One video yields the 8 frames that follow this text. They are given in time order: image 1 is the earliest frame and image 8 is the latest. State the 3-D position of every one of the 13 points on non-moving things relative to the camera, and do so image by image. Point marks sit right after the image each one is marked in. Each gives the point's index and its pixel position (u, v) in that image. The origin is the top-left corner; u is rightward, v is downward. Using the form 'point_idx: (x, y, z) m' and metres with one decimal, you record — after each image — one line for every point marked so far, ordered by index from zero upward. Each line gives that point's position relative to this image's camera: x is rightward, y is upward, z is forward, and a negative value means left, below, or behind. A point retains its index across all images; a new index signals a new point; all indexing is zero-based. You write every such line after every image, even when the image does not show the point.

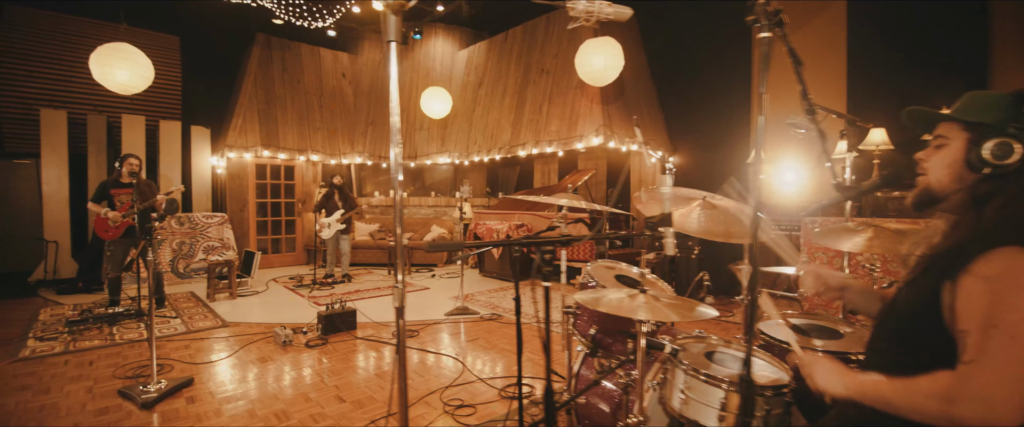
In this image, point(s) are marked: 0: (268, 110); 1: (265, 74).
0: (-4.5, +1.9, +8.1) m
1: (-4.6, +2.5, +8.2) m
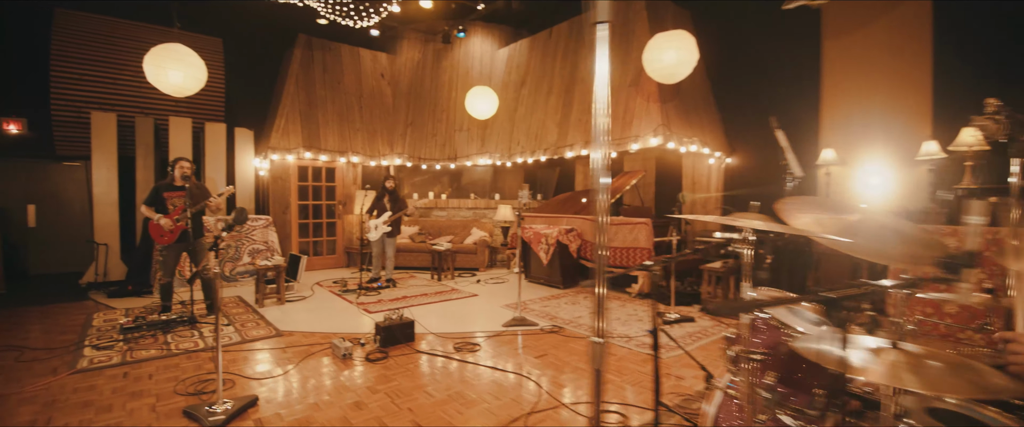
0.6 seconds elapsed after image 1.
0: (-3.7, +1.8, +8.0) m
1: (-3.8, +2.5, +8.1) m
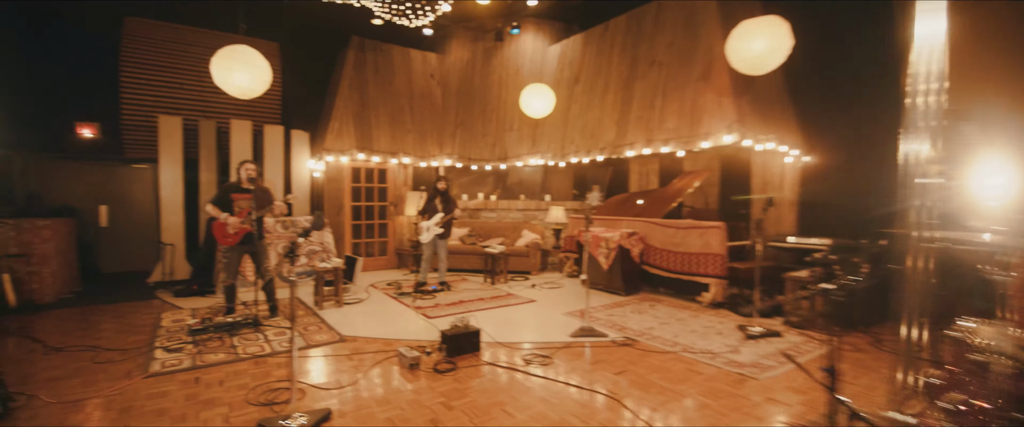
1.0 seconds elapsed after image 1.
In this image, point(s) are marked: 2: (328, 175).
0: (-2.7, +1.8, +8.0) m
1: (-2.8, +2.5, +8.1) m
2: (-3.2, +0.7, +7.7) m
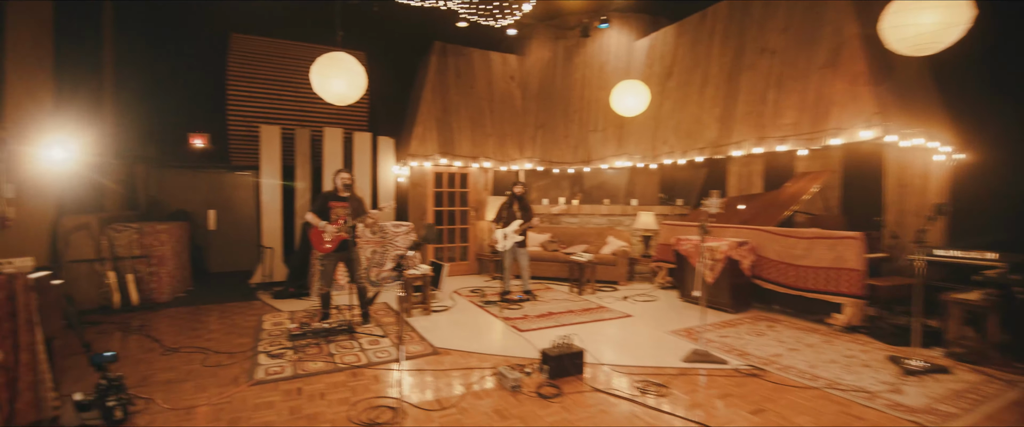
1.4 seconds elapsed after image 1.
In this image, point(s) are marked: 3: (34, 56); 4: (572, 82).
0: (-1.2, +1.7, +7.9) m
1: (-1.3, +2.4, +8.0) m
2: (-1.8, +0.6, +7.7) m
3: (-5.2, +1.7, +4.8) m
4: (+1.1, +2.5, +8.4) m
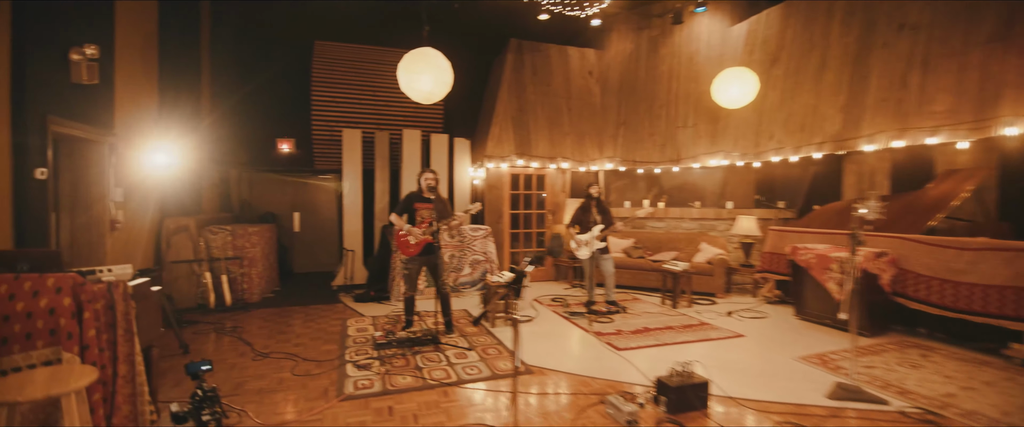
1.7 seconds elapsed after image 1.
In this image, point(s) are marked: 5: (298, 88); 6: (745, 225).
0: (+0.2, +1.7, +7.6) m
1: (+0.1, +2.3, +7.7) m
2: (-0.4, +0.5, +7.5) m
3: (-4.2, +1.7, +5.0) m
4: (+2.5, +2.4, +7.7) m
5: (-3.6, +2.1, +7.5) m
6: (+3.5, -0.2, +6.6) m
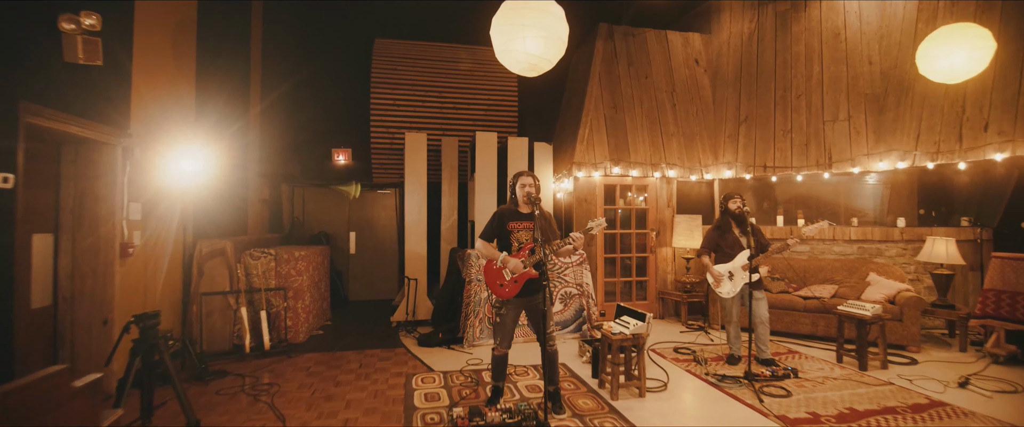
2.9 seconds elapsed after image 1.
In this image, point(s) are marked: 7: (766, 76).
0: (+1.5, +1.4, +6.2) m
1: (+1.4, +2.0, +6.3) m
2: (+0.9, +0.3, +6.1) m
3: (-3.2, +1.5, +4.1) m
4: (+3.8, +2.2, +6.1) m
5: (-2.3, +1.8, +6.6) m
6: (+4.7, -0.4, +4.8) m
7: (+3.6, +2.0, +6.3) m
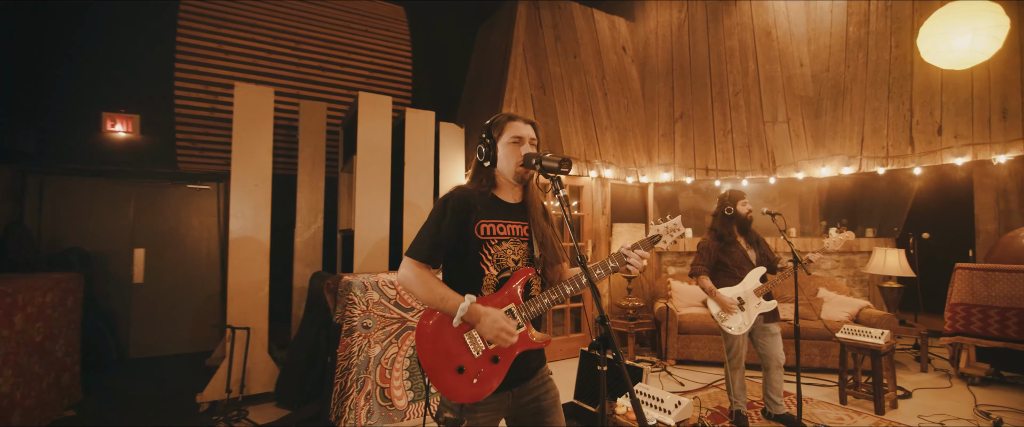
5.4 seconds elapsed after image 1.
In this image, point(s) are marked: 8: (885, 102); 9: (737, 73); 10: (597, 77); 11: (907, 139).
0: (+0.3, +1.3, +4.9) m
1: (+0.3, +1.9, +5.0) m
2: (-0.2, +0.2, +4.6) m
3: (-3.4, +1.5, +1.5) m
4: (+2.6, +2.0, +5.5) m
5: (-3.4, +1.8, +4.1) m
6: (+3.8, -0.5, +4.5) m
7: (+2.4, +1.8, +5.6) m
8: (+3.9, +1.2, +4.7) m
9: (+2.8, +1.7, +5.4) m
10: (+1.0, +1.7, +5.5) m
11: (+4.0, +0.8, +4.6) m
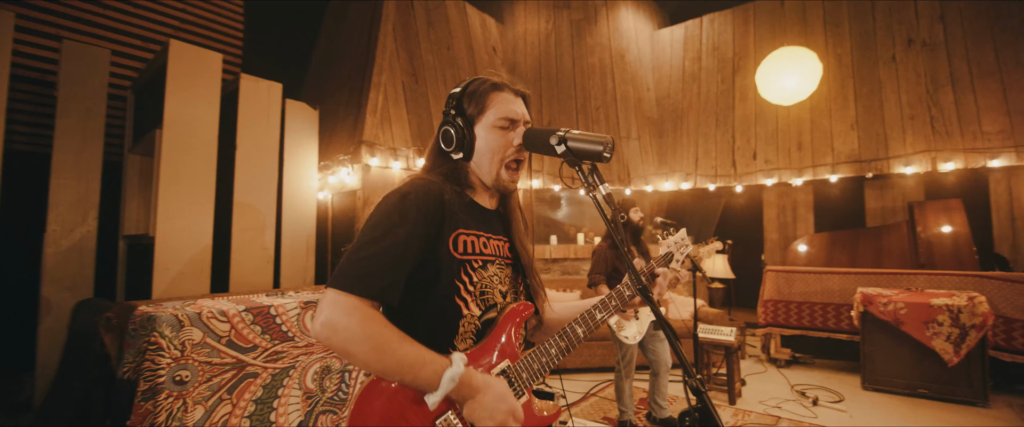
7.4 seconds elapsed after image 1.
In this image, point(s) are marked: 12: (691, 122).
0: (-1.0, +1.2, +4.3) m
1: (-1.1, +1.9, +4.4) m
2: (-1.3, +0.1, +3.8) m
3: (-3.2, +1.6, -0.2) m
4: (+1.0, +1.9, +5.8) m
5: (-4.1, +1.8, +2.3) m
6: (+2.4, -0.6, +5.2) m
7: (+0.6, +1.7, +5.8) m
8: (+2.5, +1.0, +5.5) m
9: (+1.1, +1.6, +5.7) m
10: (-0.5, +1.6, +5.1) m
11: (+2.5, +0.6, +5.4) m
12: (+2.3, +1.2, +5.6) m
